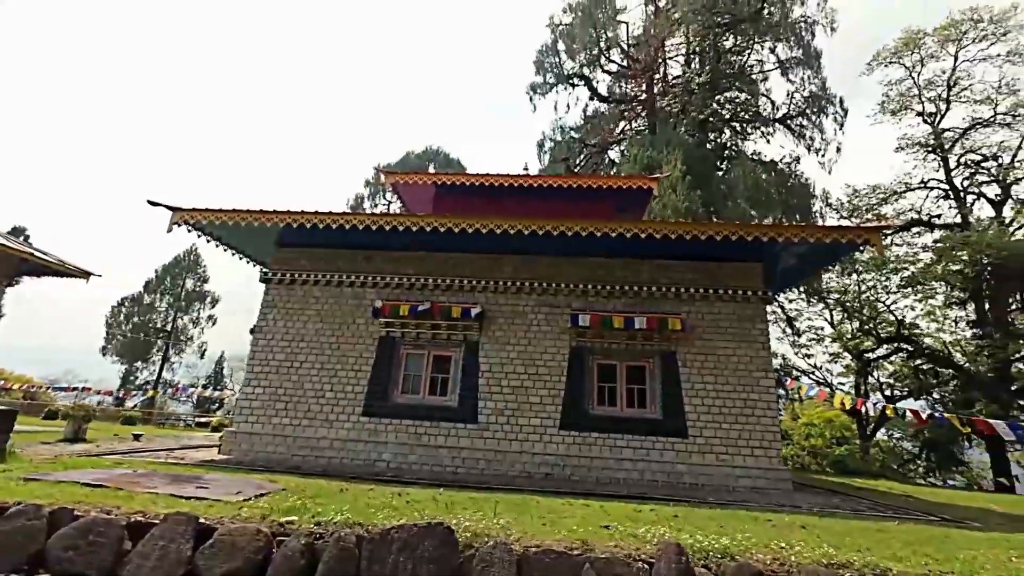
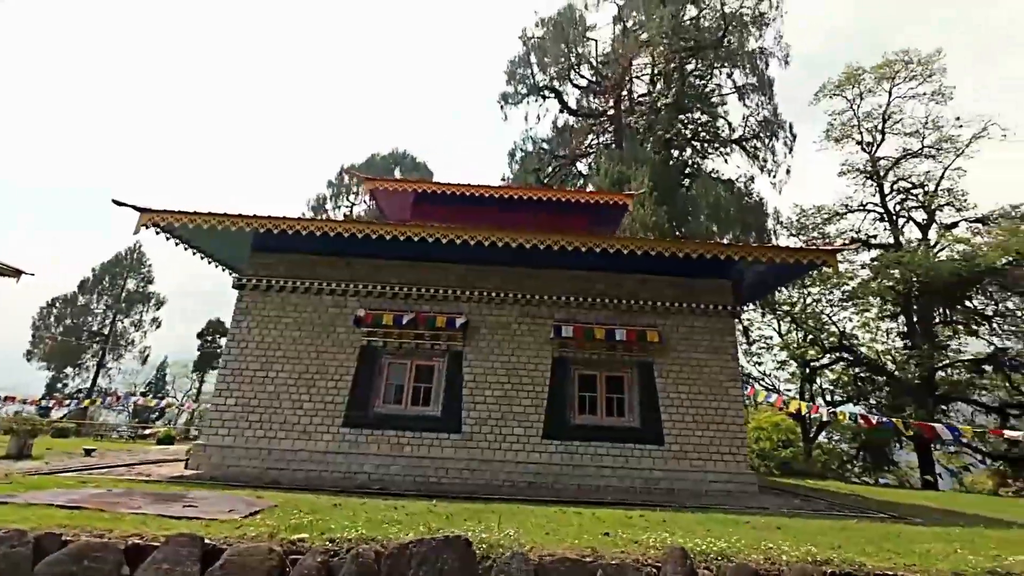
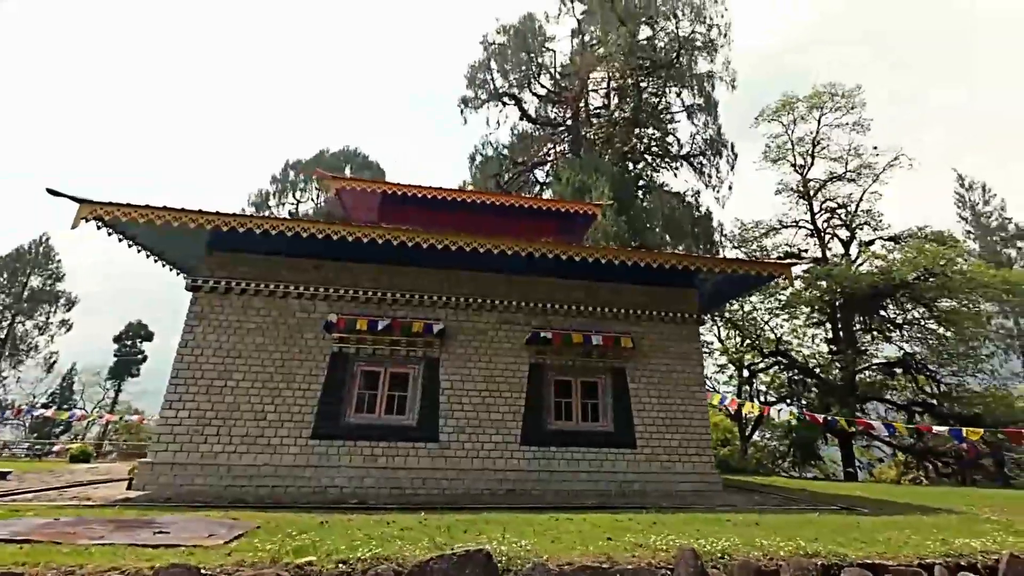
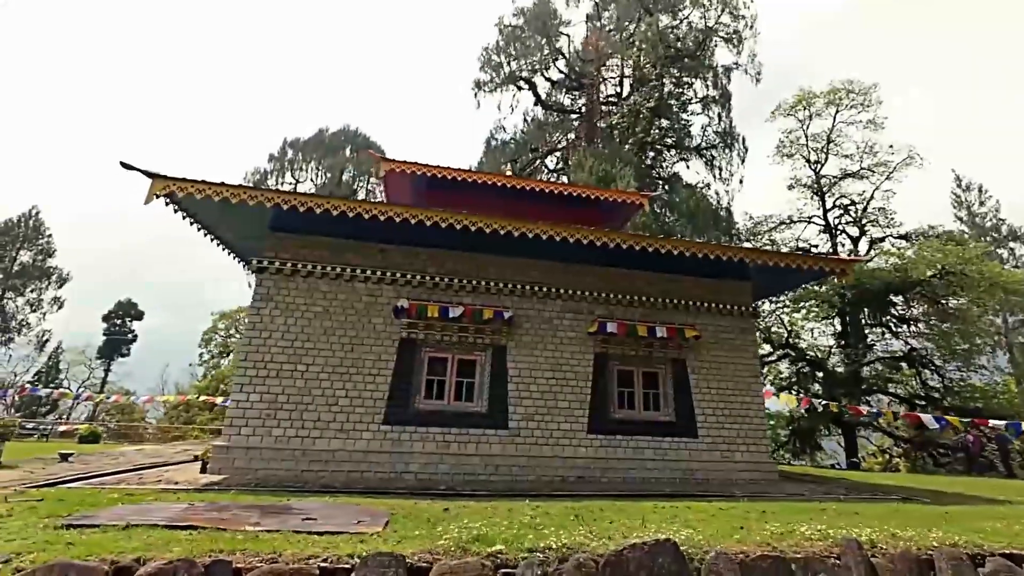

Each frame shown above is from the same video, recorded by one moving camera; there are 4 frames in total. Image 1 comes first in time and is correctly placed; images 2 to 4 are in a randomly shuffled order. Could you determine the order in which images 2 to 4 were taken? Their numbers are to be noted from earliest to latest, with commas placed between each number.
2, 3, 4
